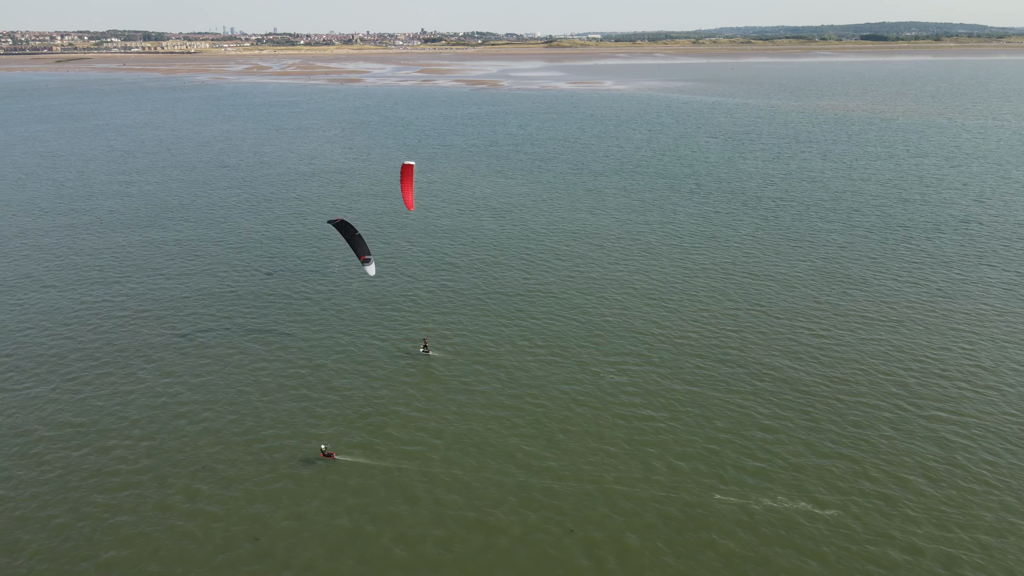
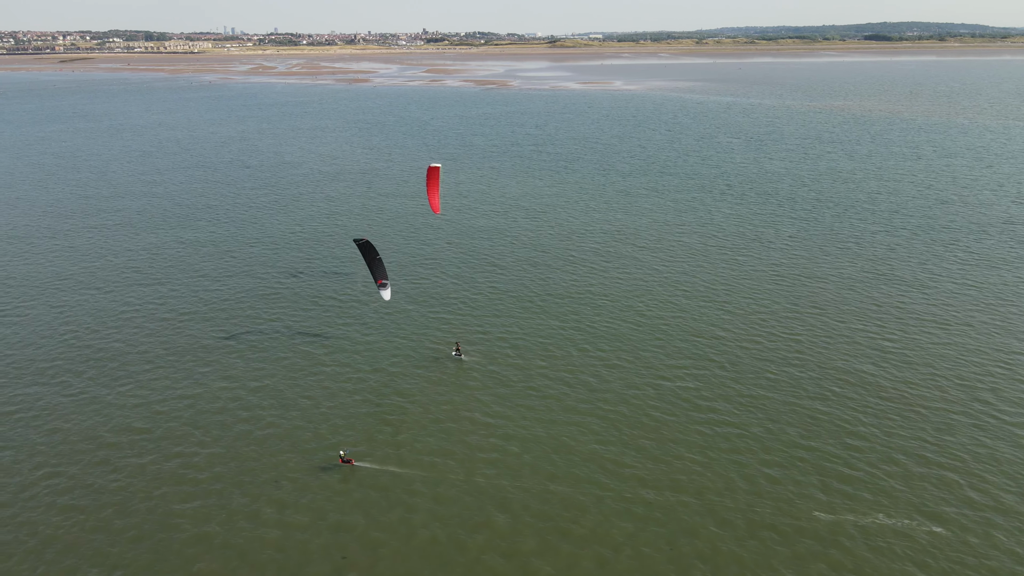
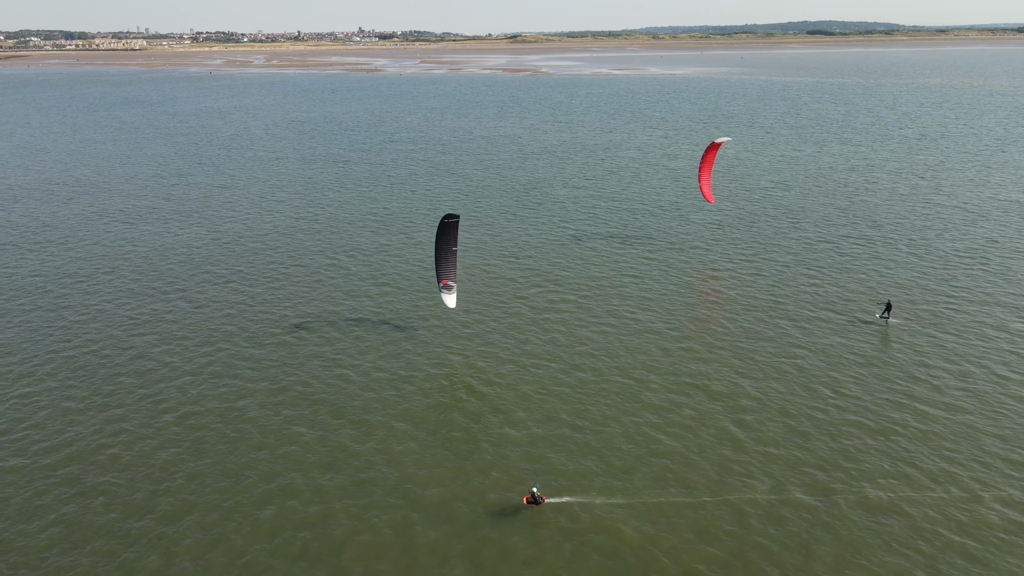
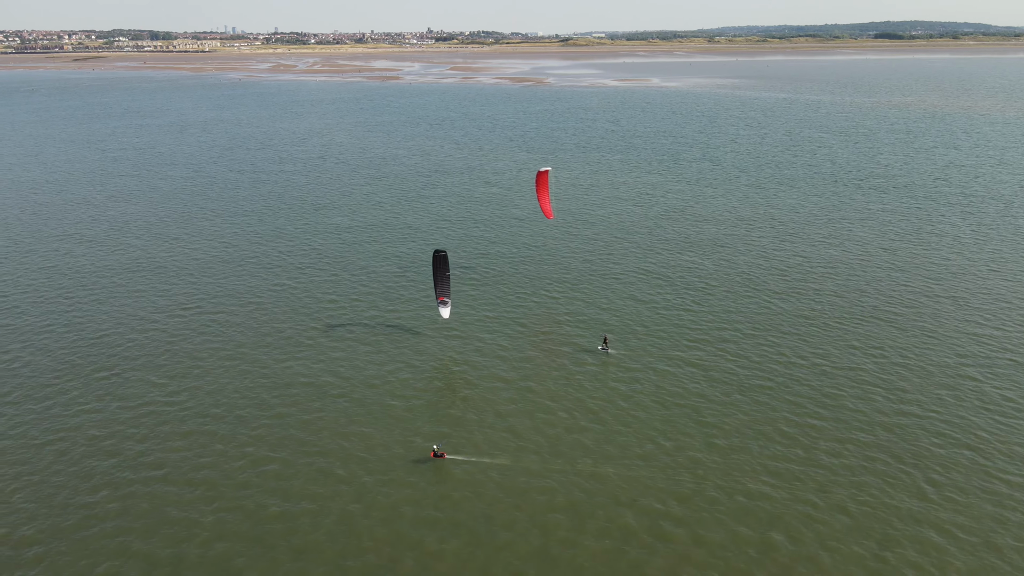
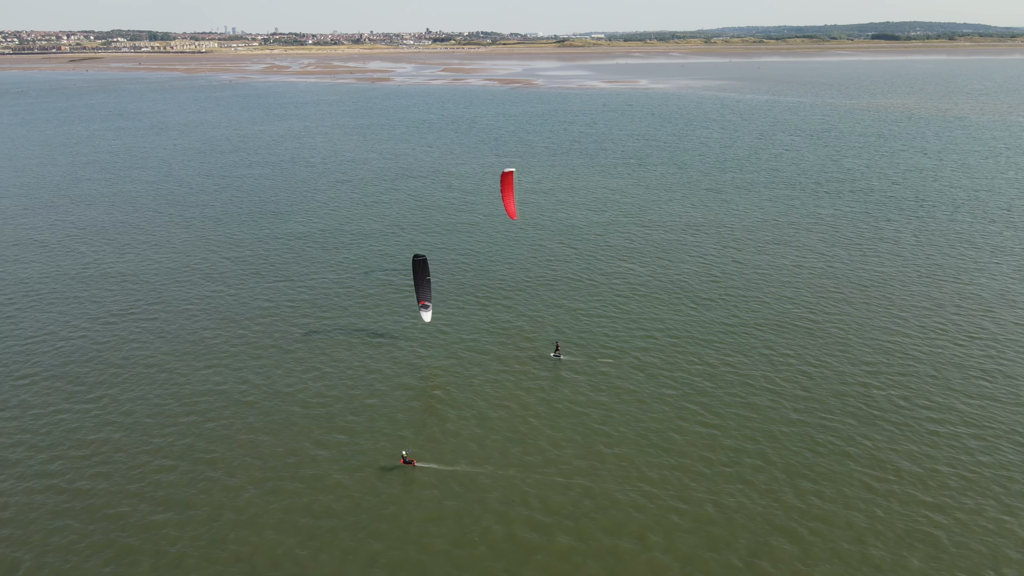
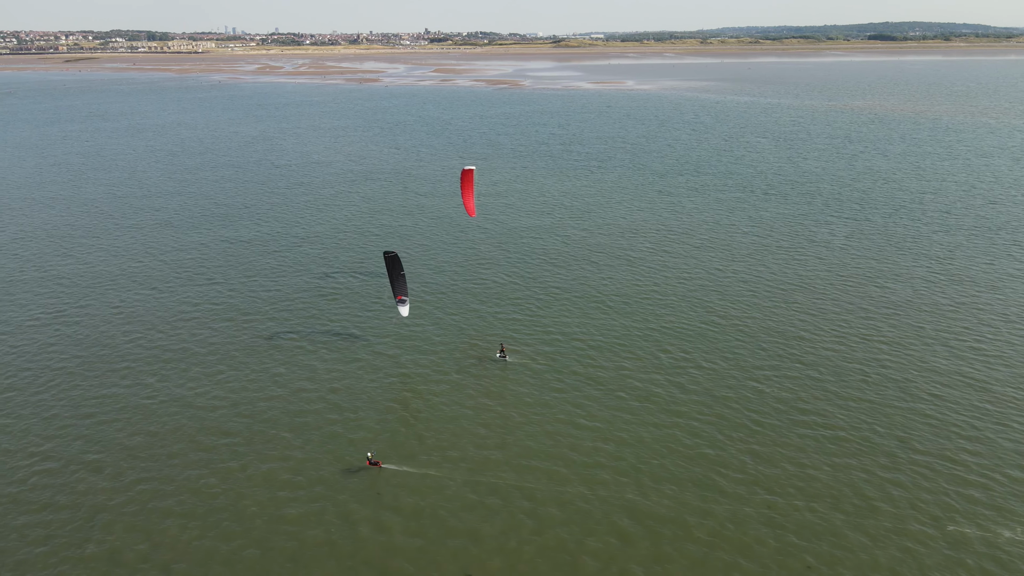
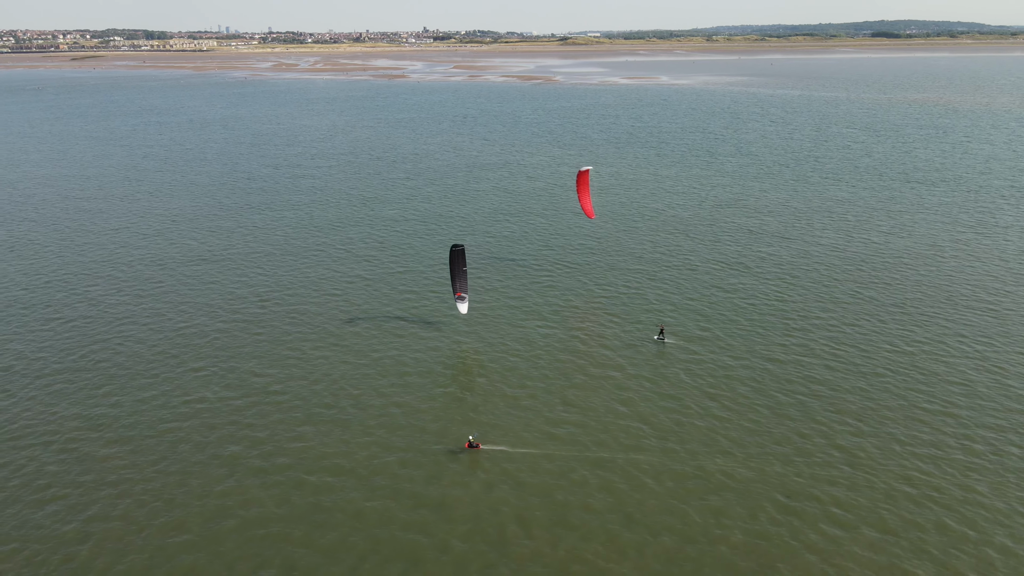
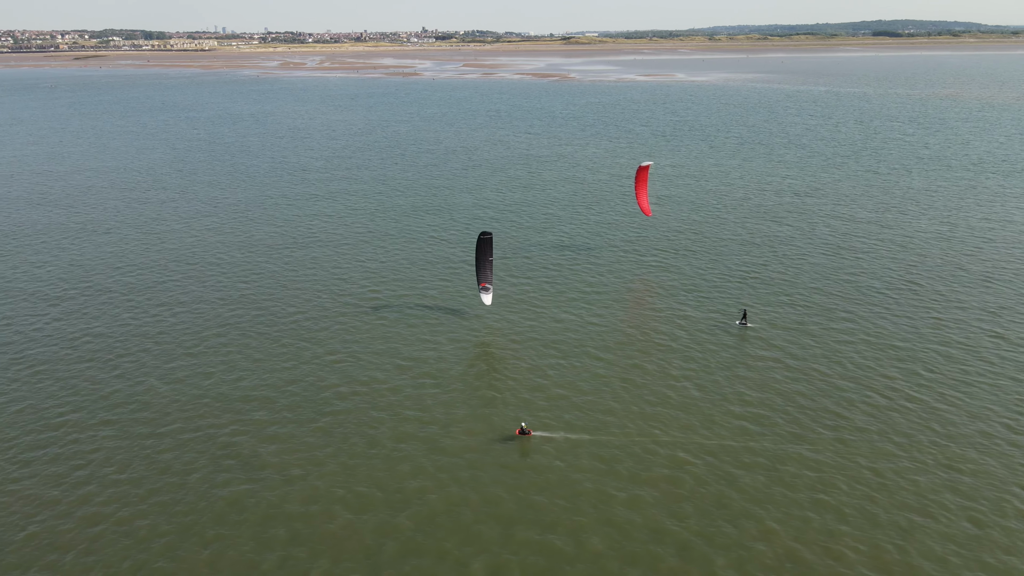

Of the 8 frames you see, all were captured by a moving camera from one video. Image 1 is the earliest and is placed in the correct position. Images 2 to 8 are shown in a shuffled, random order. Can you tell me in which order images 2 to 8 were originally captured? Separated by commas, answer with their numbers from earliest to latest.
2, 6, 5, 4, 7, 8, 3
